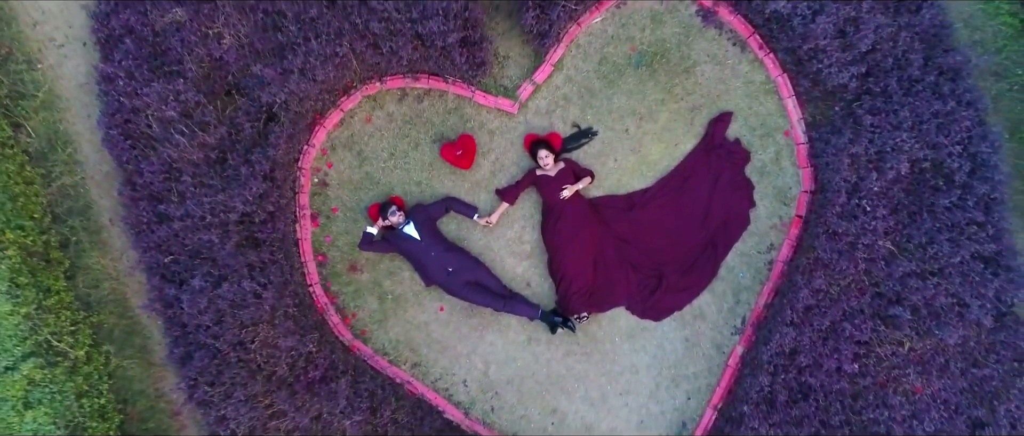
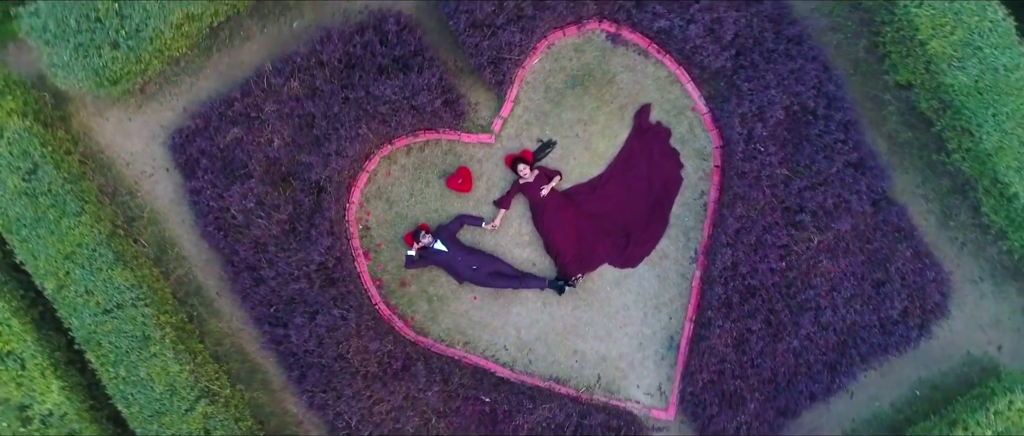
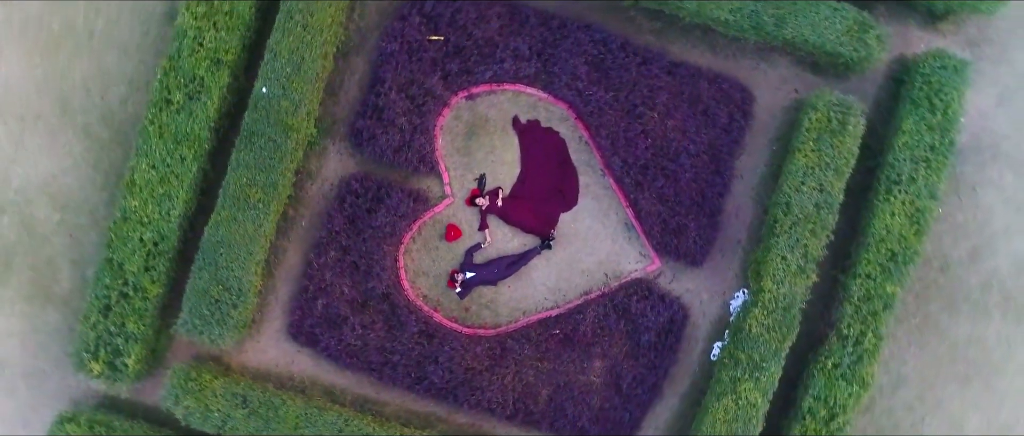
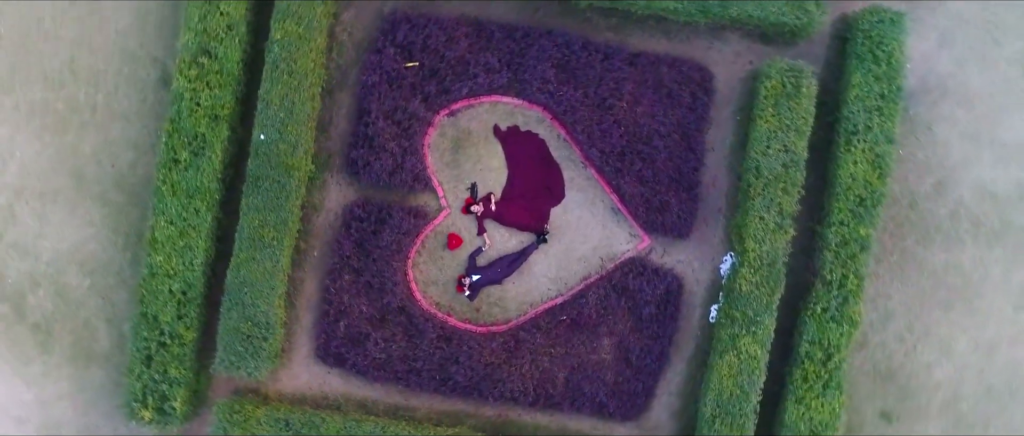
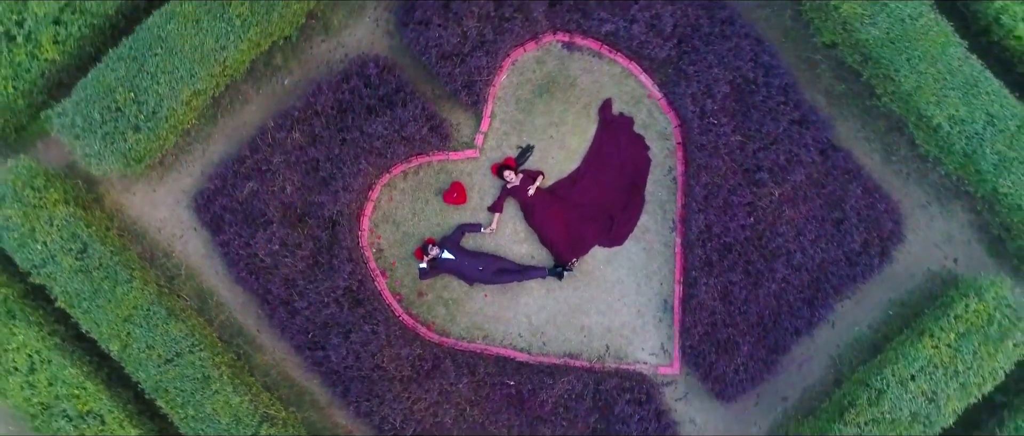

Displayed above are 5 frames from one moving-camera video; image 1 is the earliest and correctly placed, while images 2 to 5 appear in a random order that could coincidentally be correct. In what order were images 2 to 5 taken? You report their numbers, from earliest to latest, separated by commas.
2, 5, 3, 4
